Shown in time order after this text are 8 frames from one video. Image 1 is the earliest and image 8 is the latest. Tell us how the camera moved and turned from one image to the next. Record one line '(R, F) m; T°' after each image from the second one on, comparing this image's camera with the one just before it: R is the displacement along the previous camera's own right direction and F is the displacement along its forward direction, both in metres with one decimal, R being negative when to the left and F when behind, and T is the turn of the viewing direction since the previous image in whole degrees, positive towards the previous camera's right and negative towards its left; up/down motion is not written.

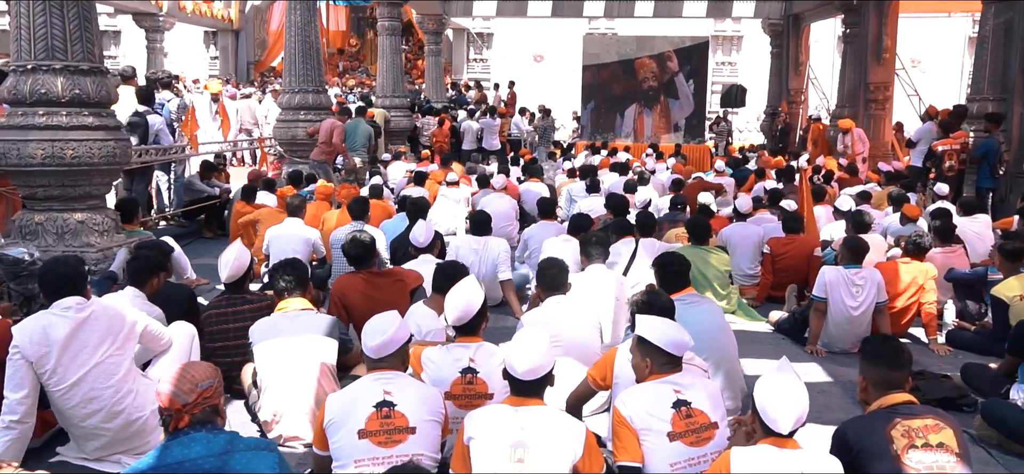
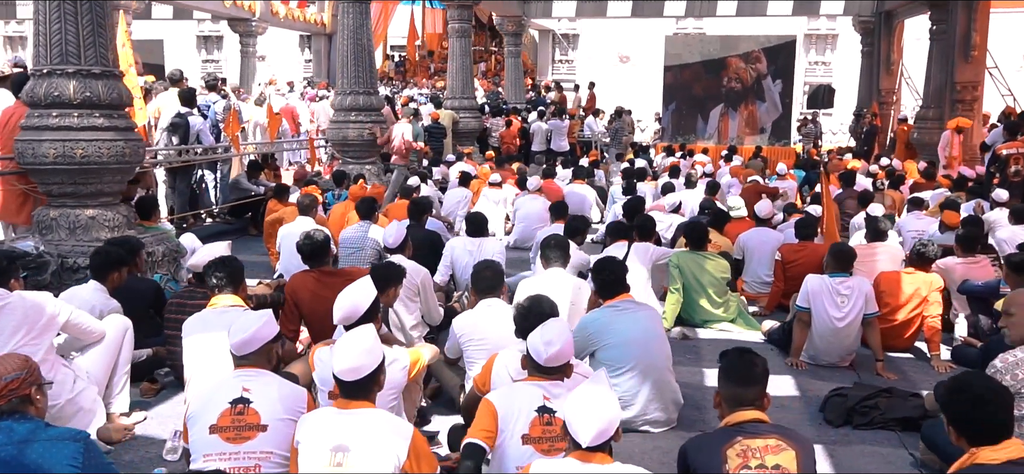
(+0.7, +0.1) m; -7°
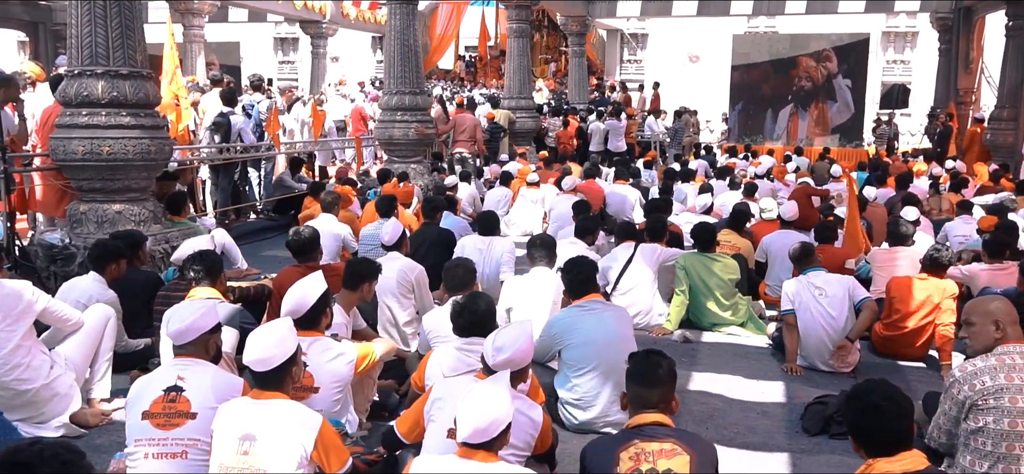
(+0.5, 0.0) m; -5°
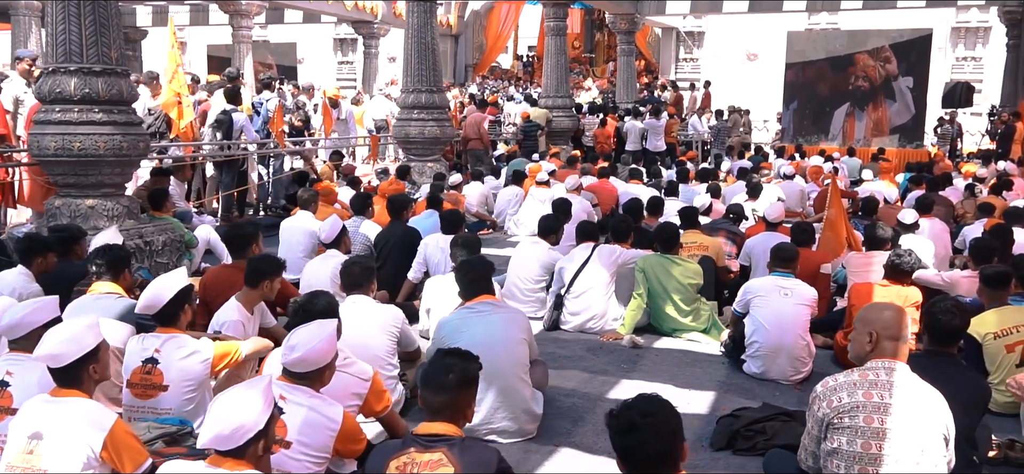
(+0.7, +0.2) m; -5°
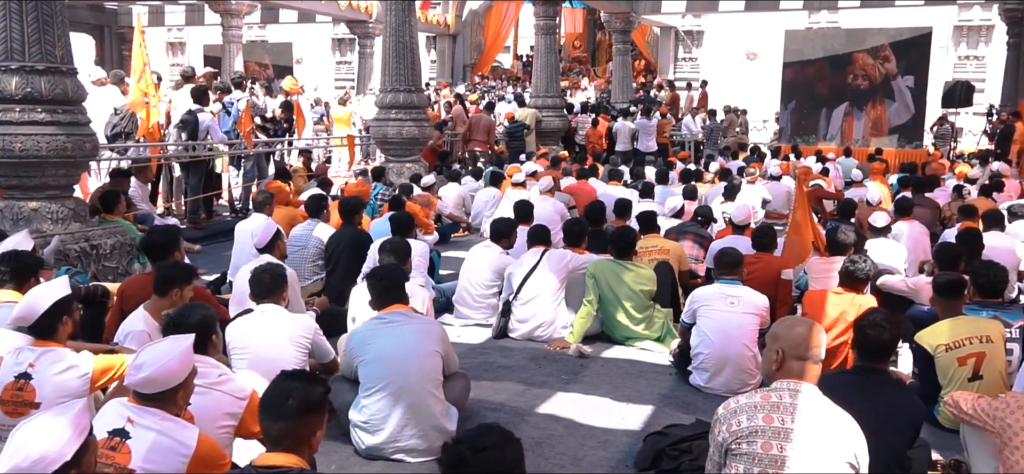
(+0.4, +0.2) m; -1°
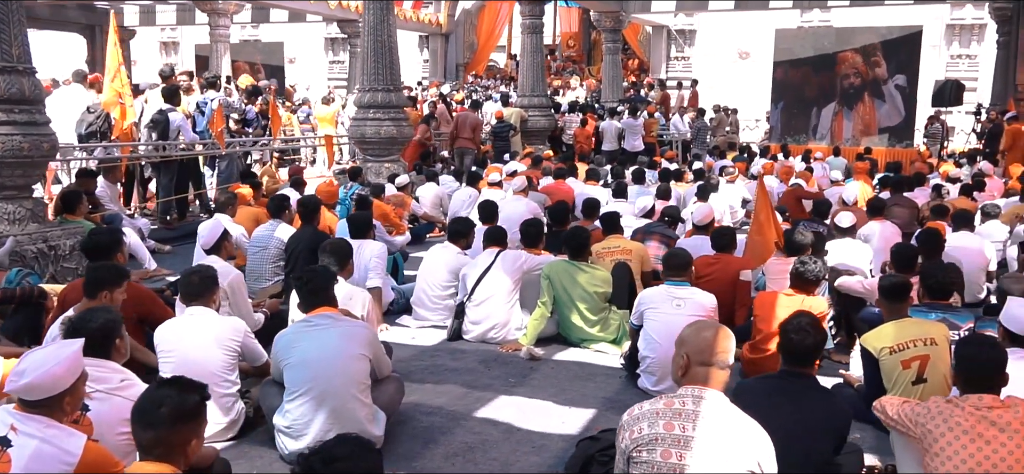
(+0.3, +0.1) m; 0°
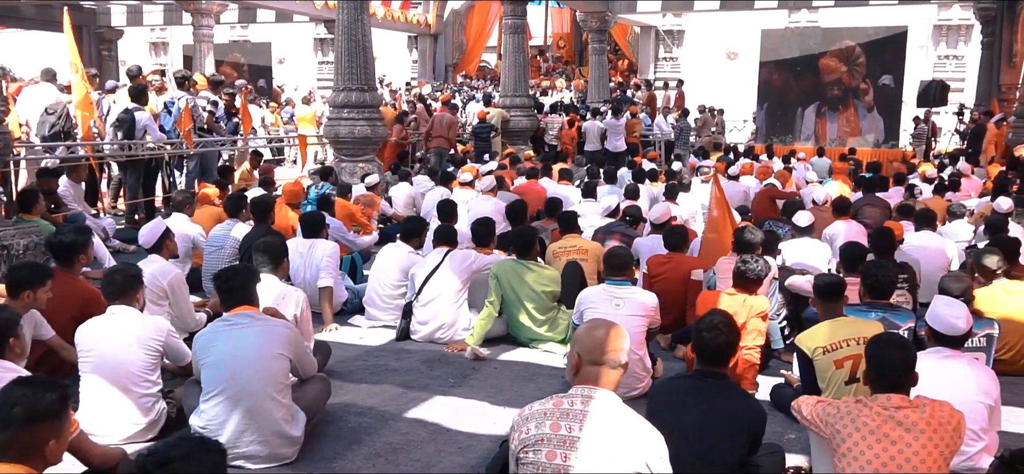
(+0.3, 0.0) m; 0°
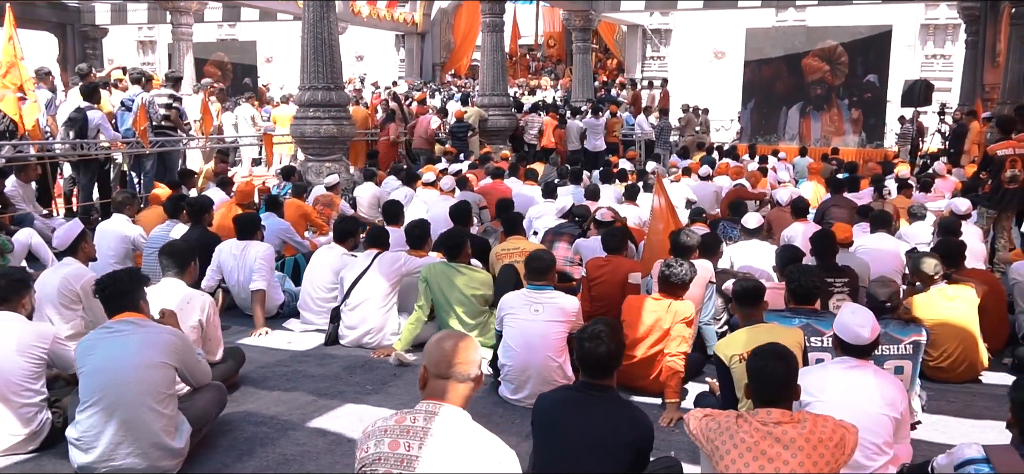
(+0.4, +0.1) m; 0°
